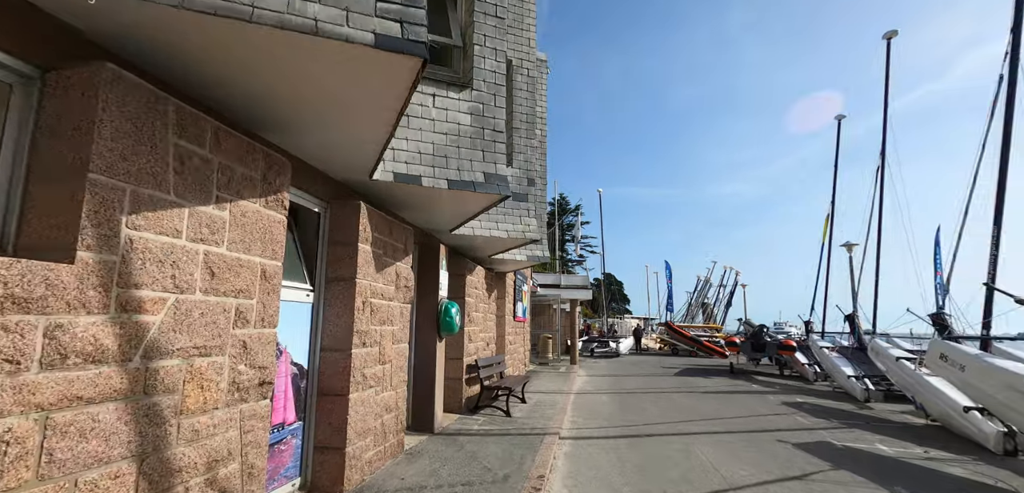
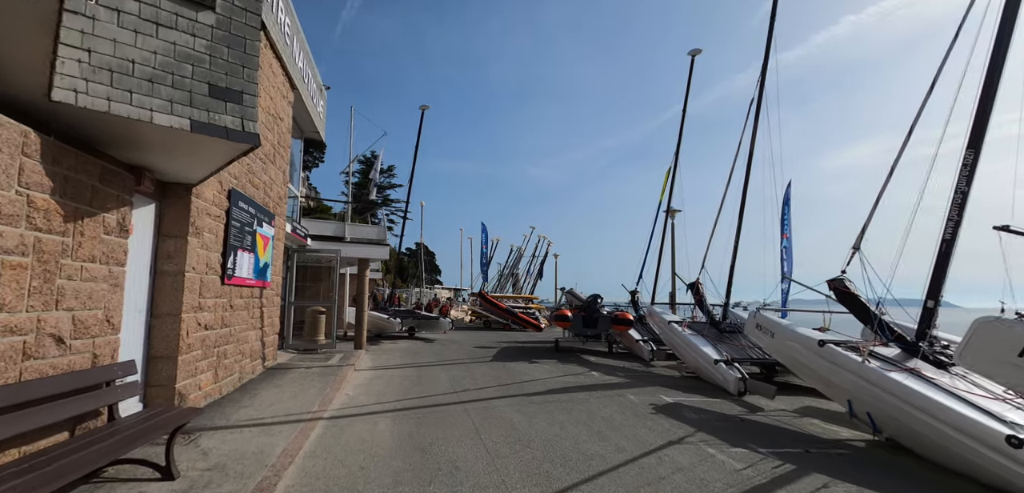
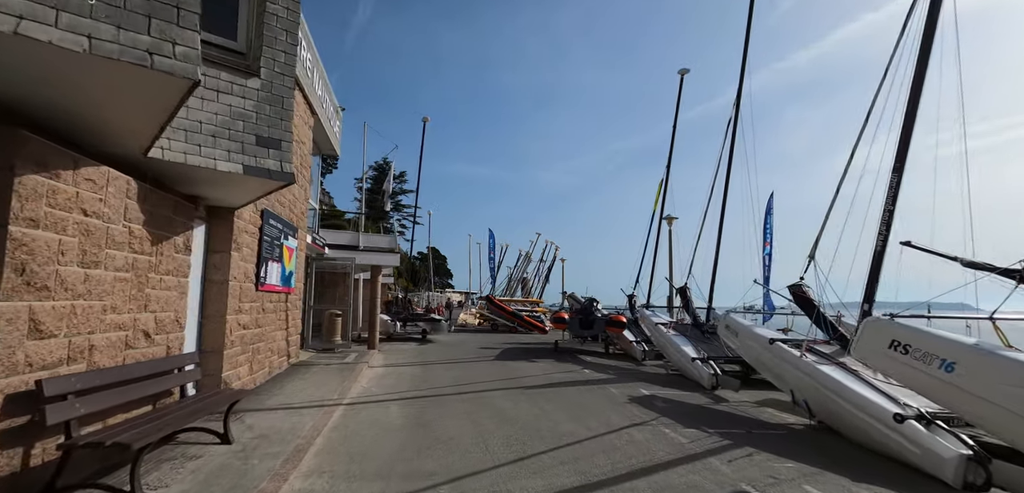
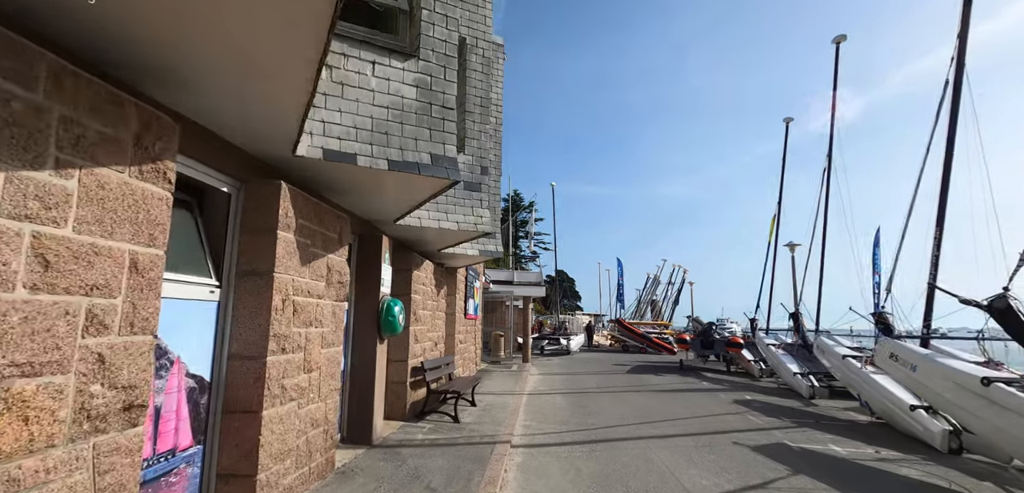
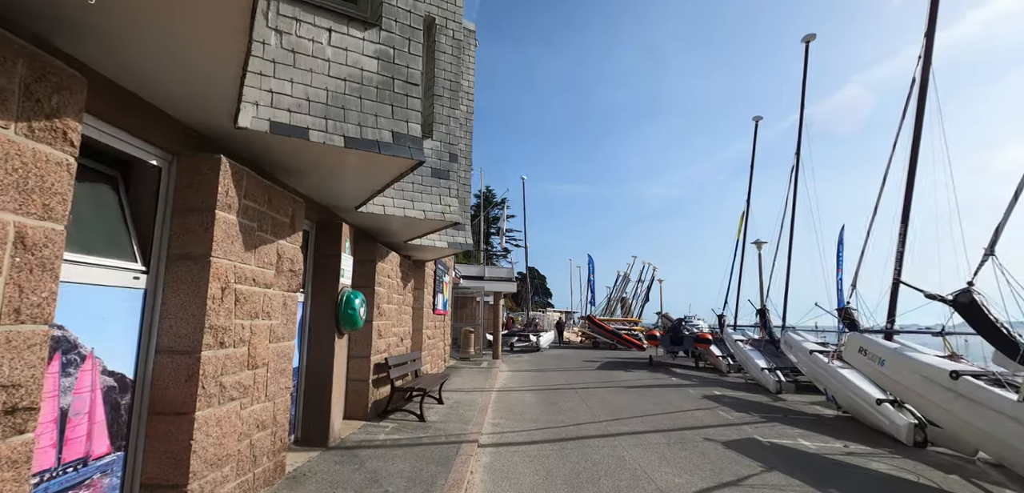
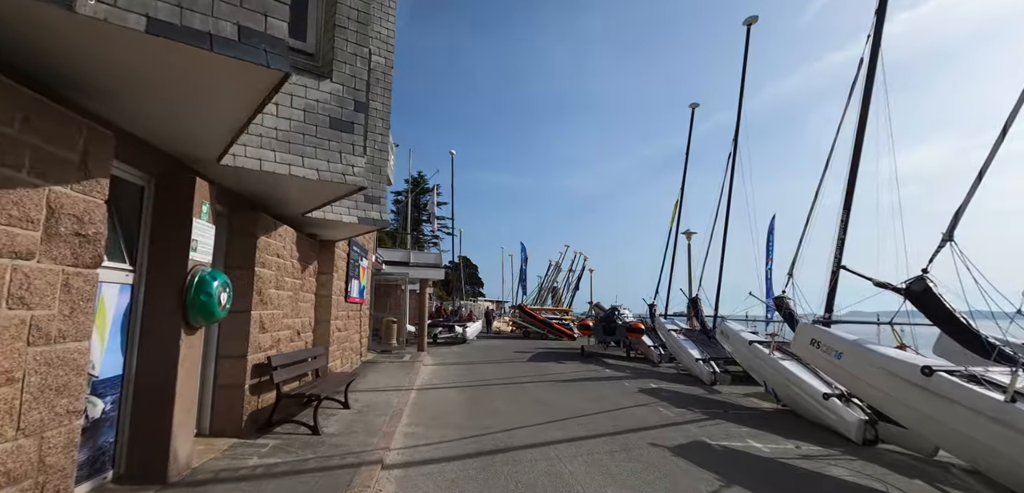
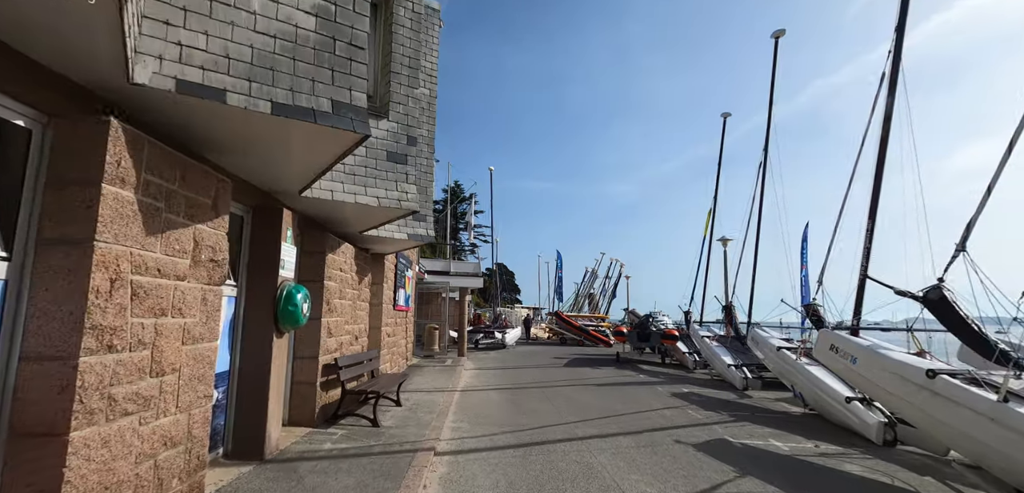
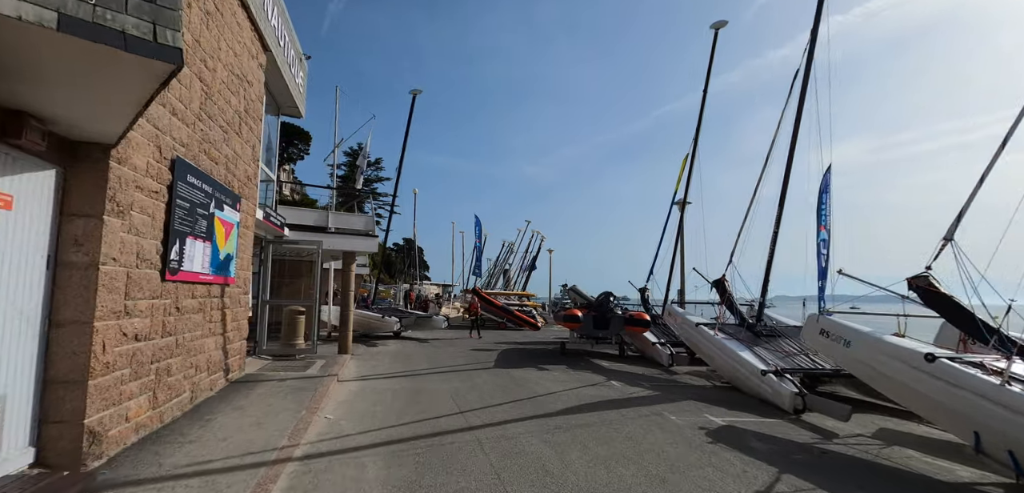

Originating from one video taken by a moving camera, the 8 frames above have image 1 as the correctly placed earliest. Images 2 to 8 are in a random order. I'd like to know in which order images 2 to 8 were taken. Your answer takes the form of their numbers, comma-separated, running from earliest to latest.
4, 5, 7, 6, 3, 2, 8
